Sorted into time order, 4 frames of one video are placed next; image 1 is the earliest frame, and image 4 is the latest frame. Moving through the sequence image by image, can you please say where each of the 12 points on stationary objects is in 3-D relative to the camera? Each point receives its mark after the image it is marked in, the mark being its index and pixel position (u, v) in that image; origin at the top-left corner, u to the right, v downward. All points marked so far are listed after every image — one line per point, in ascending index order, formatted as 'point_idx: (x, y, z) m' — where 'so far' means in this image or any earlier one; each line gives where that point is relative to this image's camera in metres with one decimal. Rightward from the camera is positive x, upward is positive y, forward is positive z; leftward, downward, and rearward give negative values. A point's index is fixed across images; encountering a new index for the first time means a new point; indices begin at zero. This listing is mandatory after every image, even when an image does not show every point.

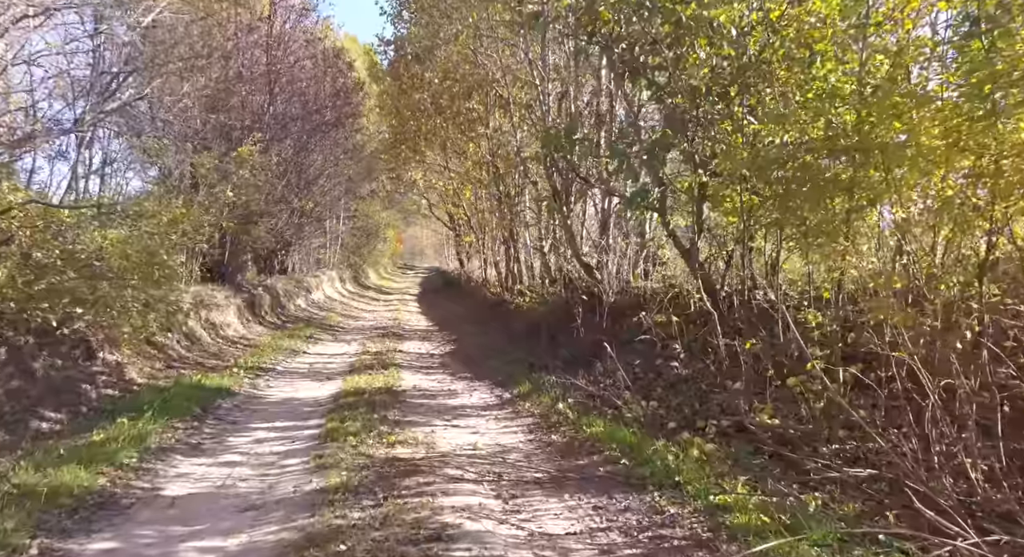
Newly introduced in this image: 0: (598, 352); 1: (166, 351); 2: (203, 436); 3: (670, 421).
0: (+1.6, -1.3, +15.3) m
1: (-6.8, -1.4, +16.6) m
2: (-3.7, -1.9, +10.0) m
3: (+1.8, -1.7, +9.7) m
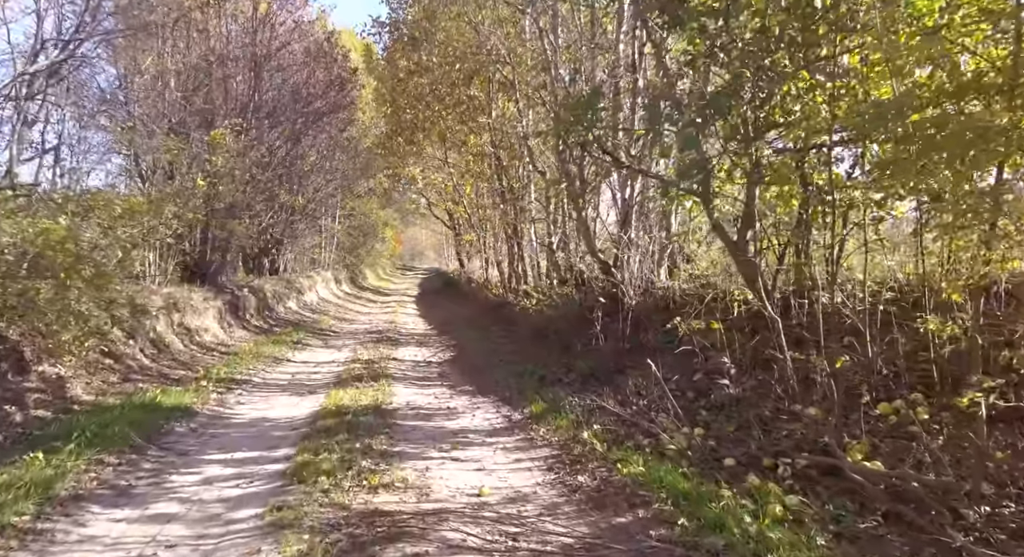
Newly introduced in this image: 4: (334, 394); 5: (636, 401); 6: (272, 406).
0: (+1.7, -1.3, +13.2) m
1: (-6.7, -1.4, +14.5) m
2: (-3.5, -1.9, +8.0) m
3: (+2.0, -1.6, +7.6) m
4: (-2.8, -1.8, +13.4) m
5: (+1.5, -1.4, +9.9) m
6: (-3.7, -1.9, +12.9) m
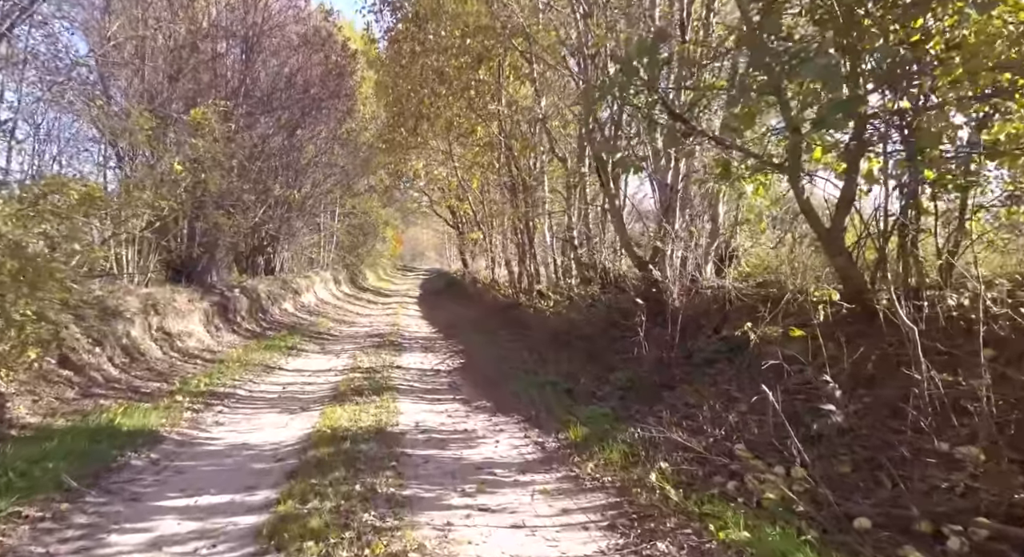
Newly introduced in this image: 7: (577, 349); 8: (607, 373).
0: (+2.1, -1.3, +11.2) m
1: (-6.3, -1.4, +12.5) m
2: (-3.2, -1.8, +6.0) m
3: (+2.3, -1.6, +5.6) m
4: (-2.4, -1.8, +11.4) m
5: (+1.8, -1.4, +7.9) m
6: (-3.3, -1.9, +10.9) m
7: (+1.1, -1.2, +14.9) m
8: (+1.4, -1.4, +12.8) m
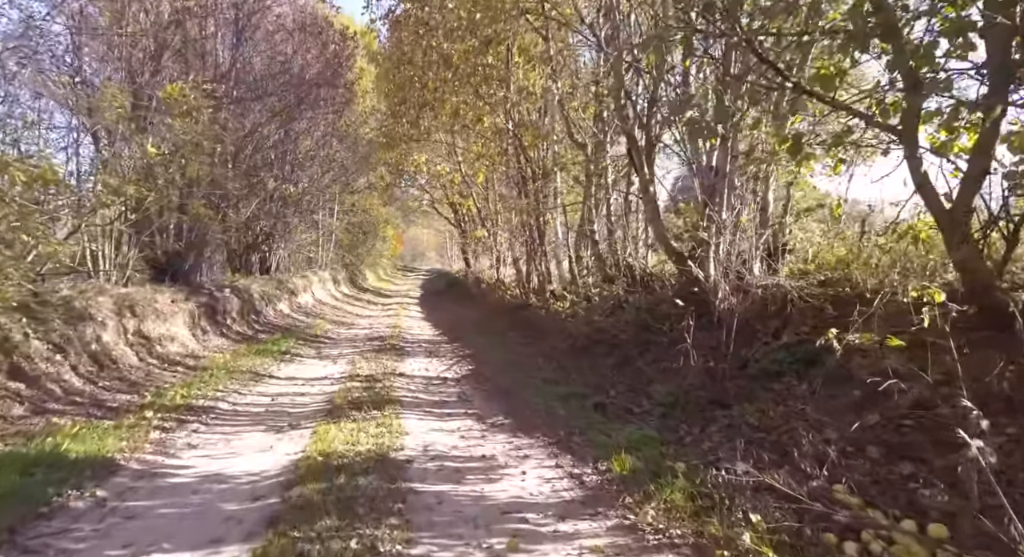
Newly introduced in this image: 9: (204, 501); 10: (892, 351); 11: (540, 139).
0: (+2.4, -1.3, +9.6) m
1: (-6.0, -1.4, +10.8) m
2: (-2.9, -1.8, +4.3) m
3: (+2.6, -1.6, +3.9) m
4: (-2.2, -1.8, +9.7) m
5: (+2.1, -1.4, +6.2) m
6: (-3.0, -1.9, +9.3) m
7: (+1.4, -1.2, +13.3) m
8: (+1.7, -1.4, +11.1) m
9: (-2.6, -1.9, +7.2) m
10: (+3.3, -0.6, +7.4) m
11: (+0.8, +3.3, +19.5) m
